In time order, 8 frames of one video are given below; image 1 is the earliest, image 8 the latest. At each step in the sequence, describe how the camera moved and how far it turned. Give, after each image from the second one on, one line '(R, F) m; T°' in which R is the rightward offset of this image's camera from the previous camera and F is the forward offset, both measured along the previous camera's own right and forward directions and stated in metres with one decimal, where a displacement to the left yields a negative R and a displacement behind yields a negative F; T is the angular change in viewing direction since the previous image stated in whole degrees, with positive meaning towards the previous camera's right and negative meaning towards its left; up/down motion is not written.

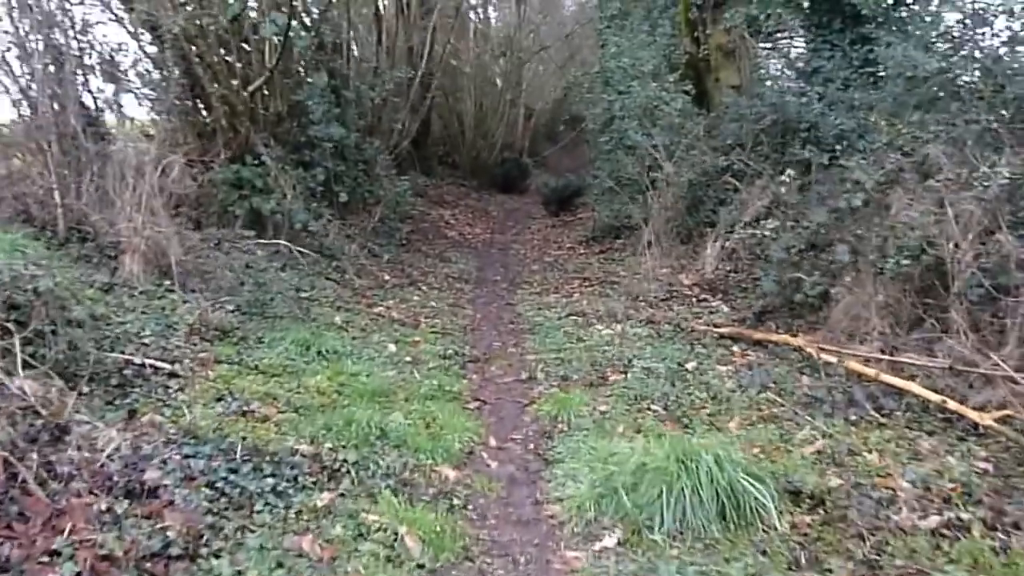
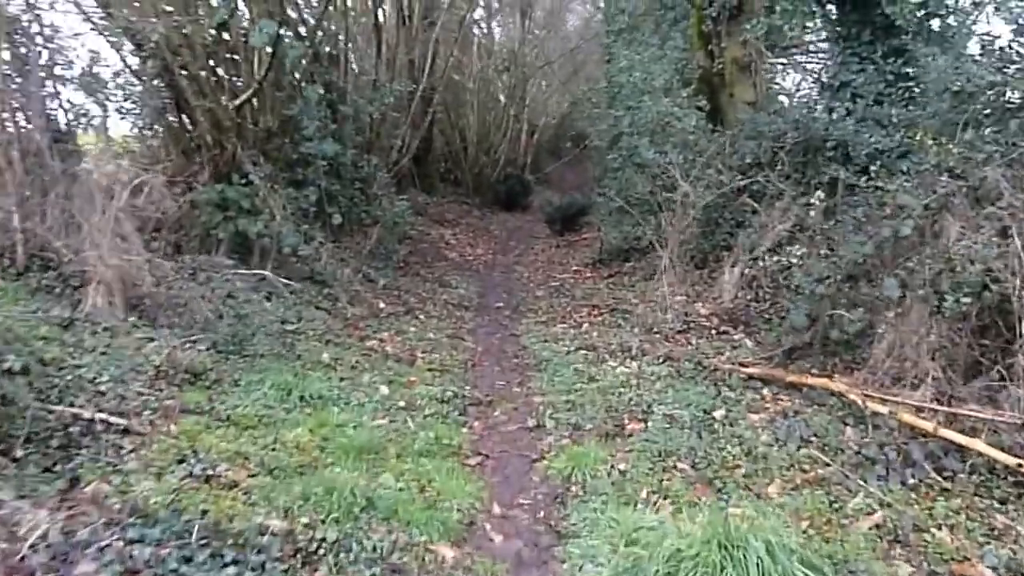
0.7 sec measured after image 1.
(0.0, +0.6) m; 0°
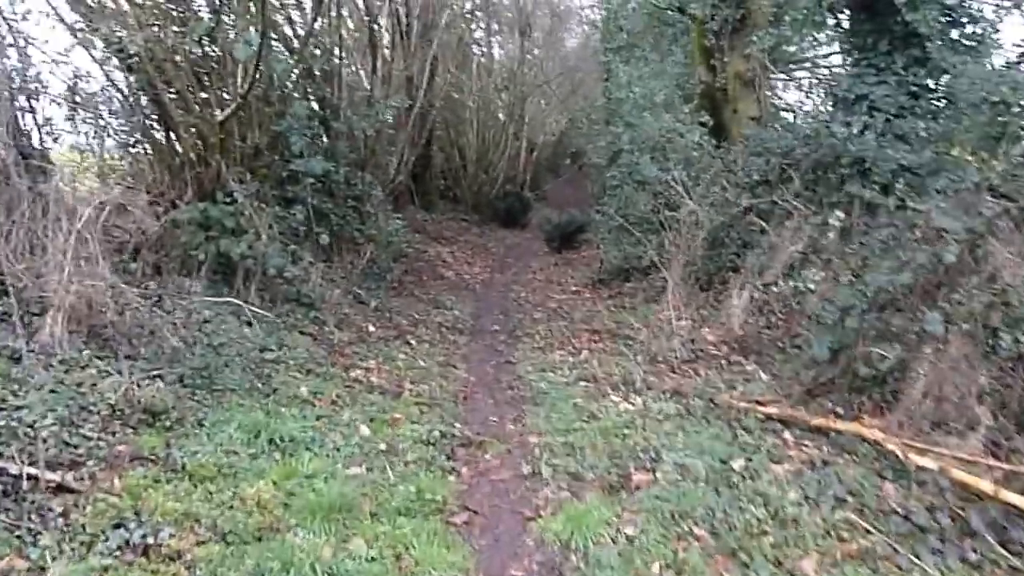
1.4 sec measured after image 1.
(0.0, +0.5) m; 0°
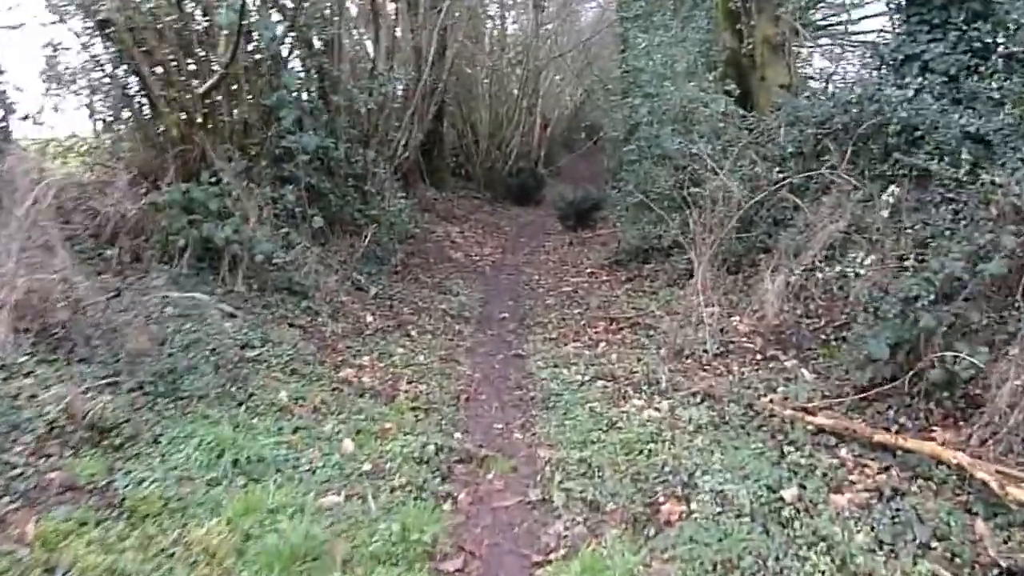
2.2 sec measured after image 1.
(+0.1, +0.7) m; -1°
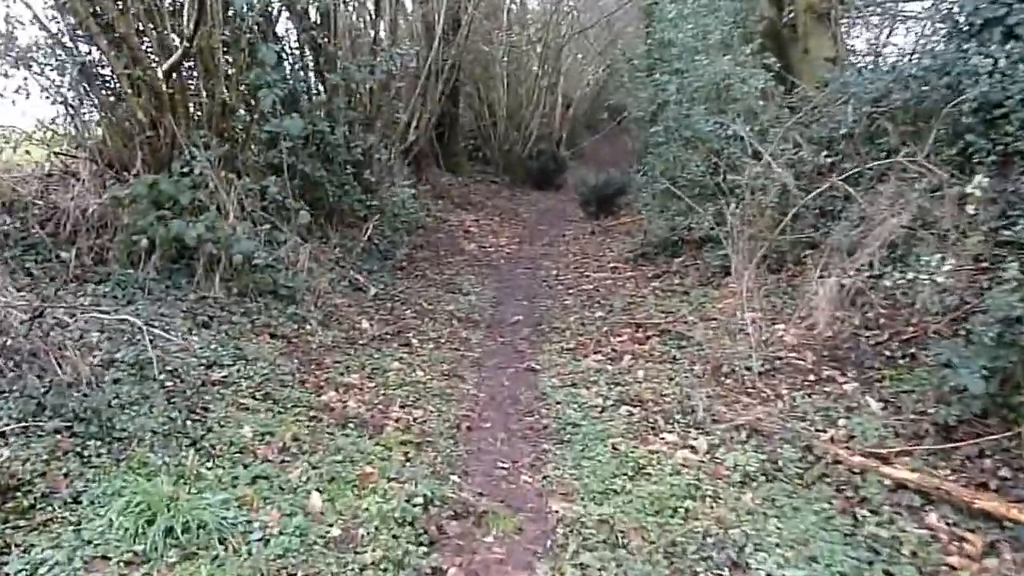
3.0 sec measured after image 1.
(+0.1, +0.8) m; -2°
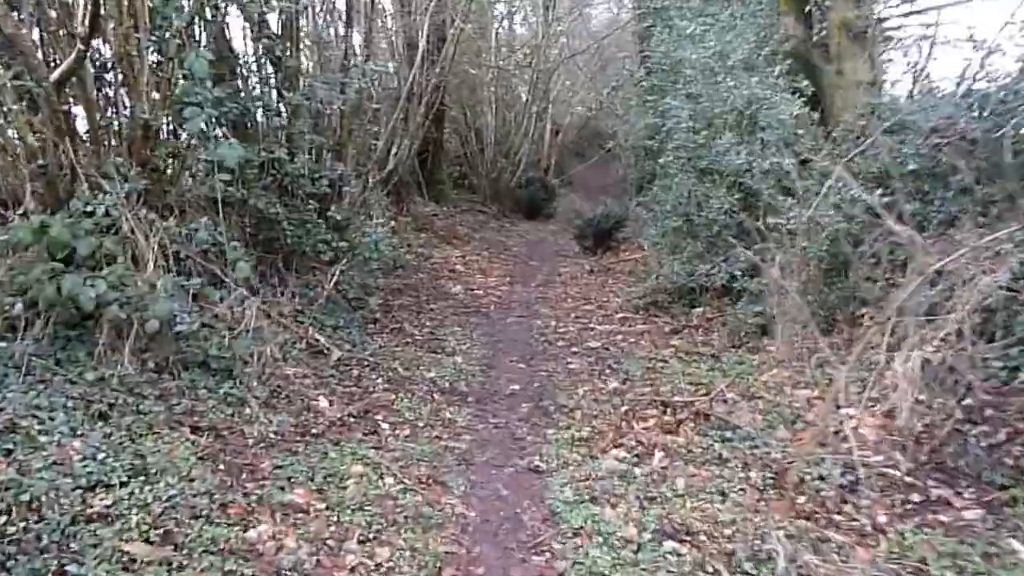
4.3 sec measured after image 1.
(-0.1, +1.3) m; +1°
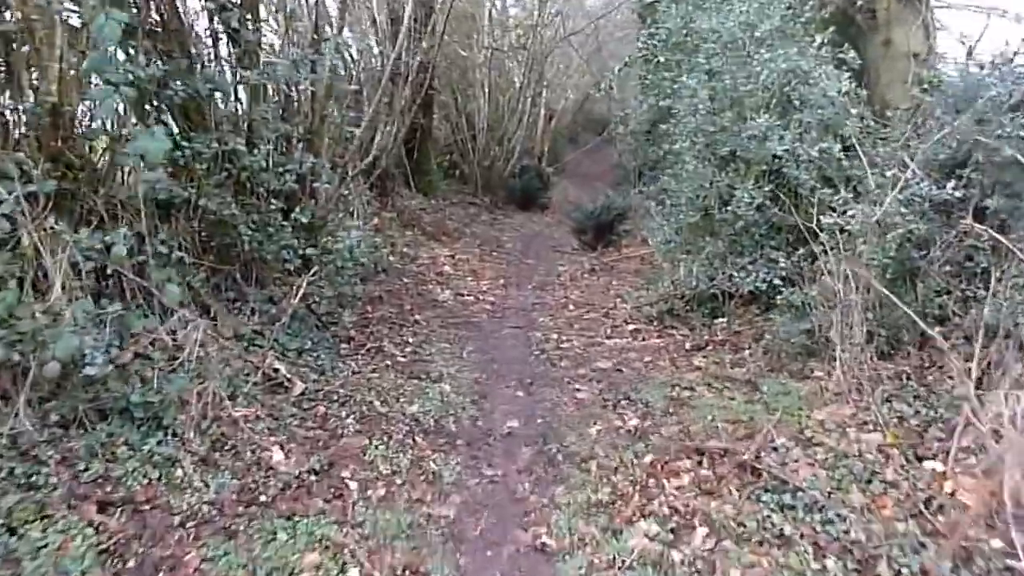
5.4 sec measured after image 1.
(0.0, +1.0) m; 0°
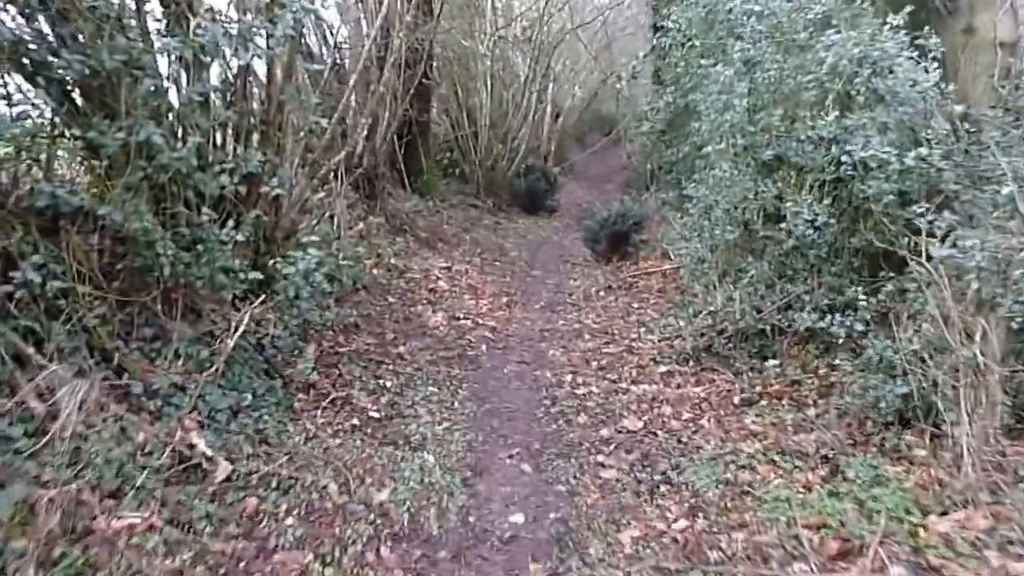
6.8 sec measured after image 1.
(0.0, +1.3) m; 0°
